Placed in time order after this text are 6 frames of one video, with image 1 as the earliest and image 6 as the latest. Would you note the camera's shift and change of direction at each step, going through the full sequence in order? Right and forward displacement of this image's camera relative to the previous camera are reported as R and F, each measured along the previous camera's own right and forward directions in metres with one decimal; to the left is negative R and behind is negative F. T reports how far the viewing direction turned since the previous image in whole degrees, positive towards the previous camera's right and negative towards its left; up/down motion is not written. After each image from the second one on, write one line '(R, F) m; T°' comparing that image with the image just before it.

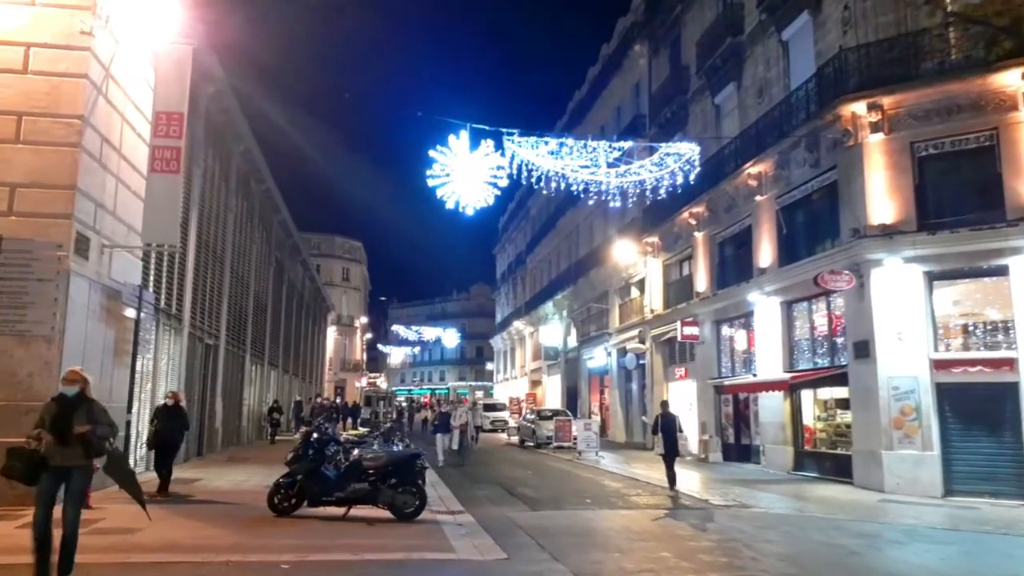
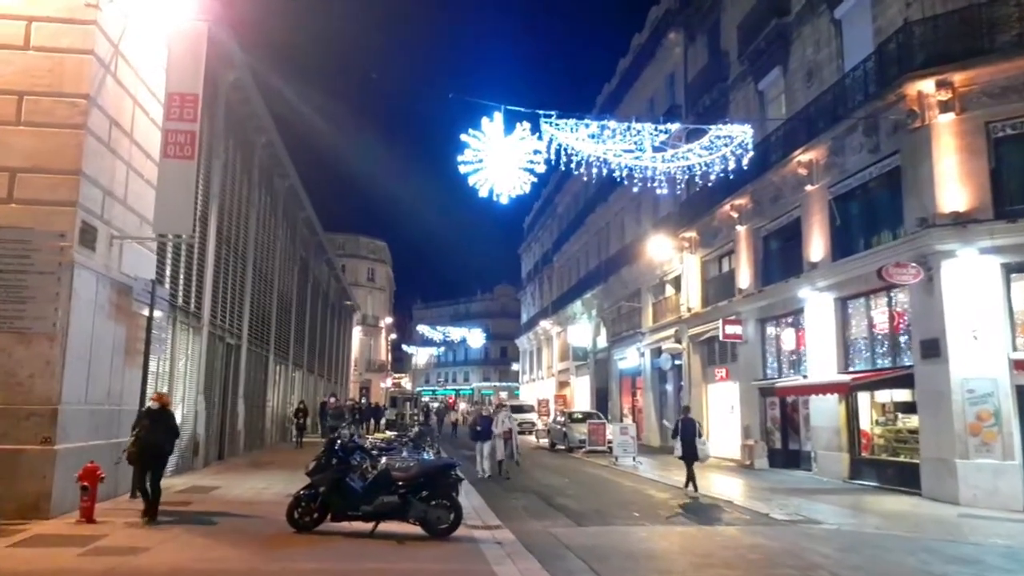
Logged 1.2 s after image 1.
(-0.3, +1.1) m; -2°
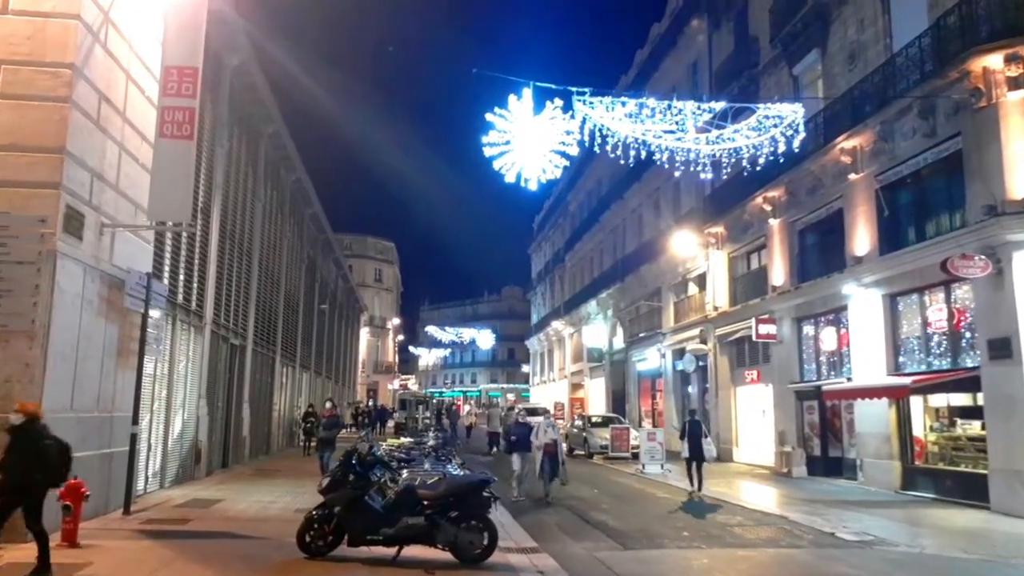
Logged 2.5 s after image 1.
(-0.4, +1.2) m; 0°
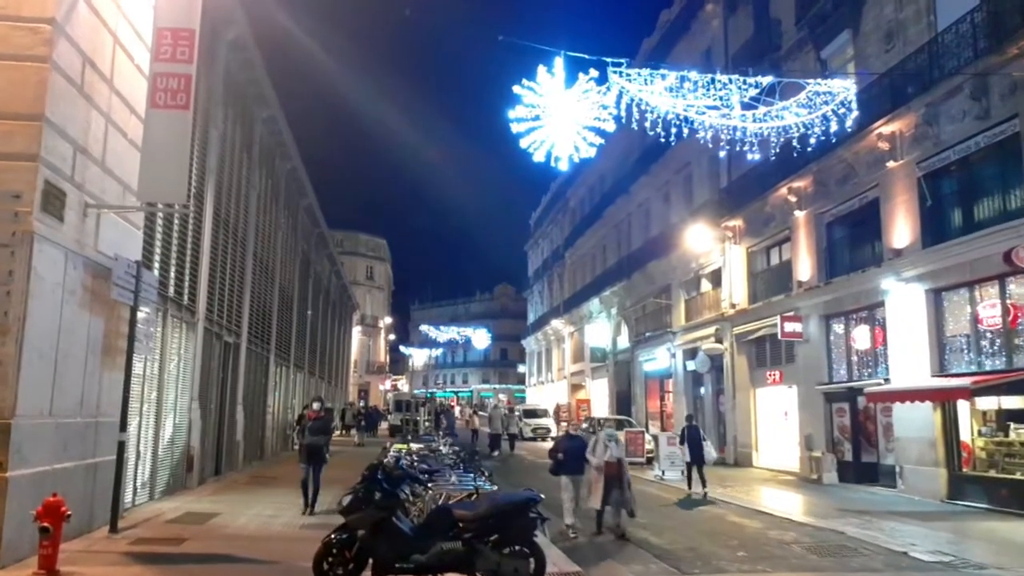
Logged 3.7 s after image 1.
(-0.6, +1.2) m; +1°
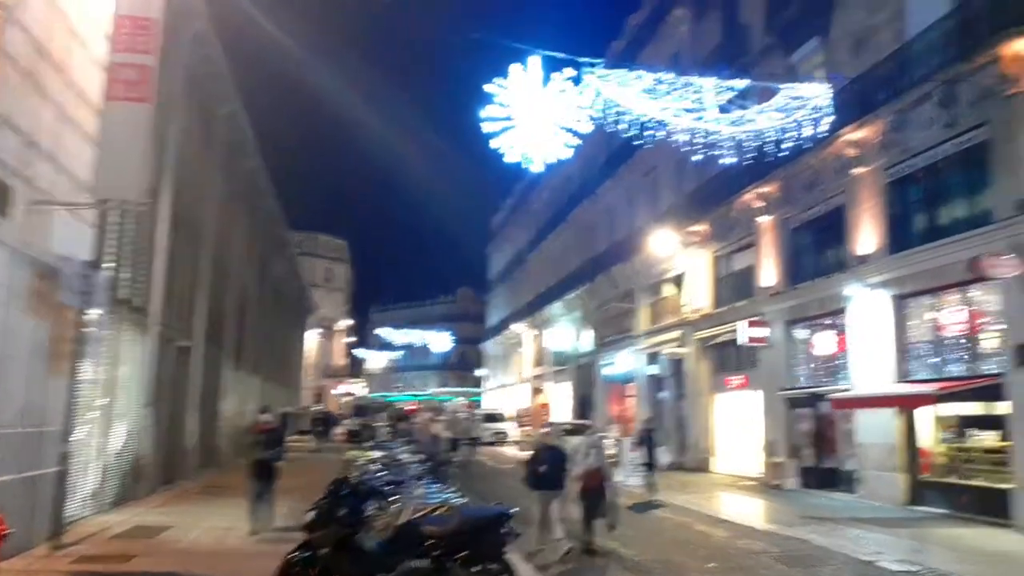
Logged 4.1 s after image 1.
(-0.1, +0.3) m; +3°
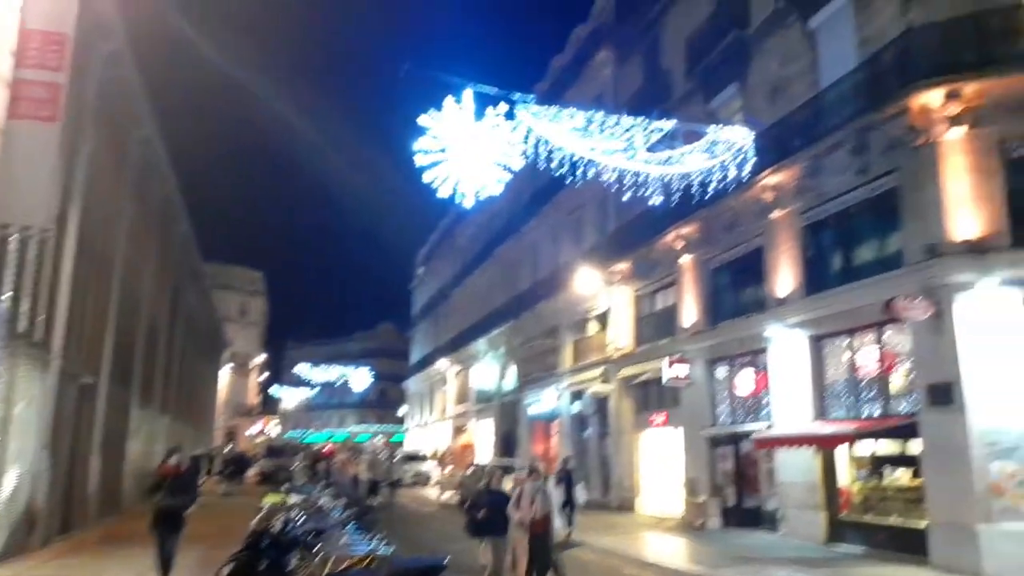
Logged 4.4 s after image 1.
(-0.1, +0.2) m; +6°
